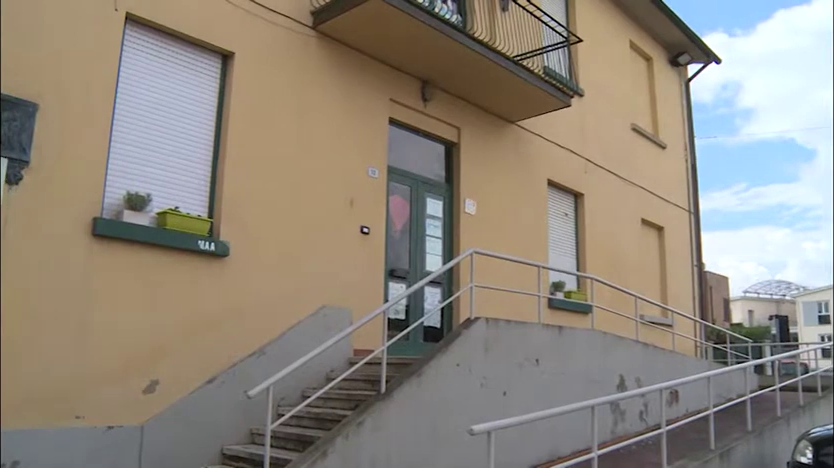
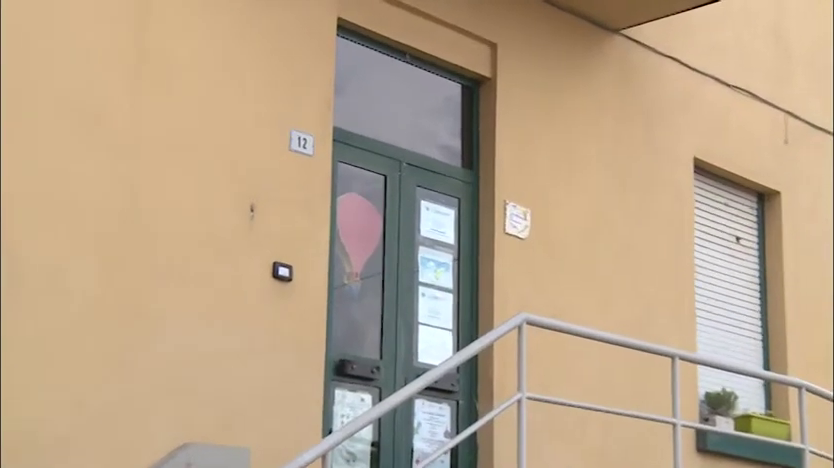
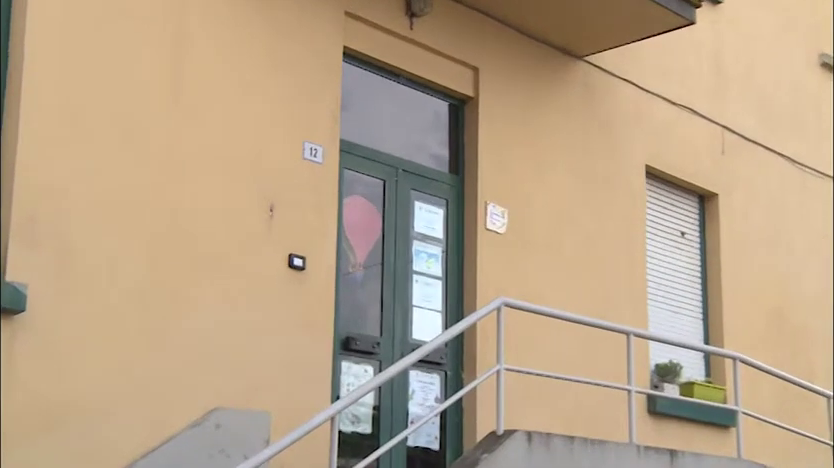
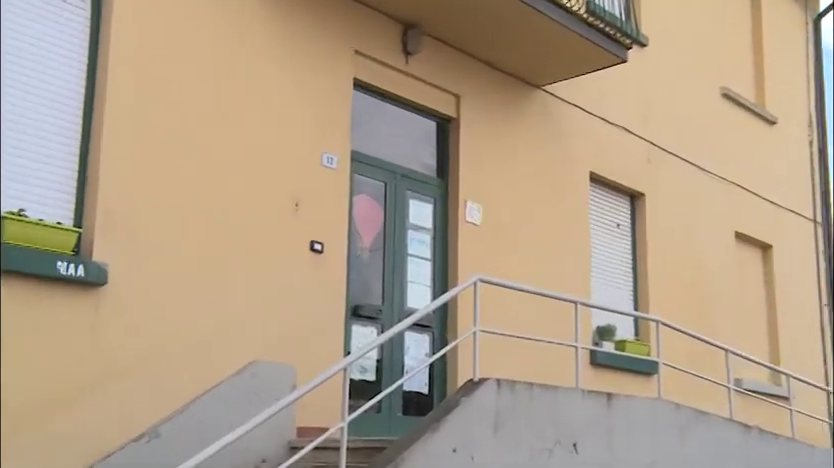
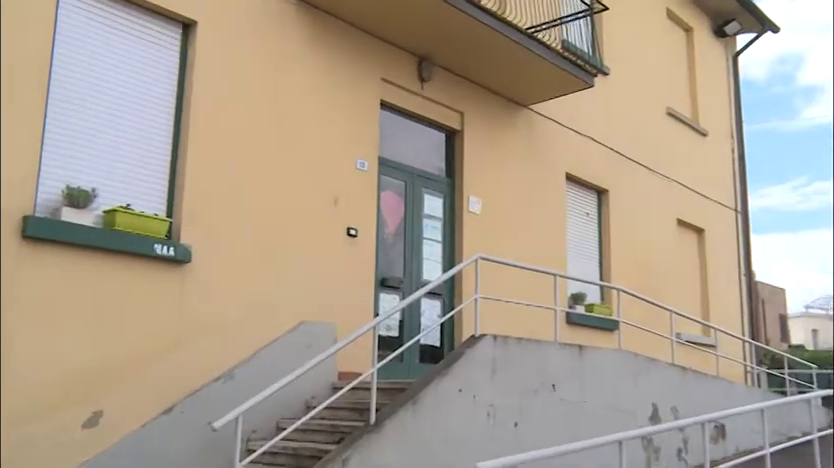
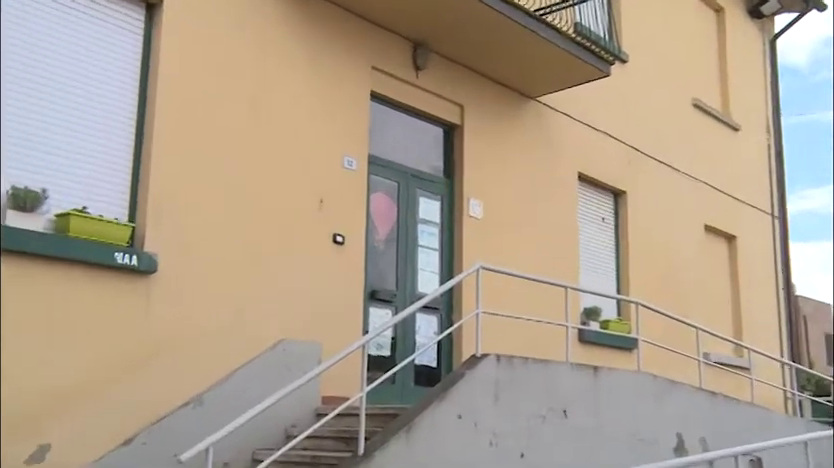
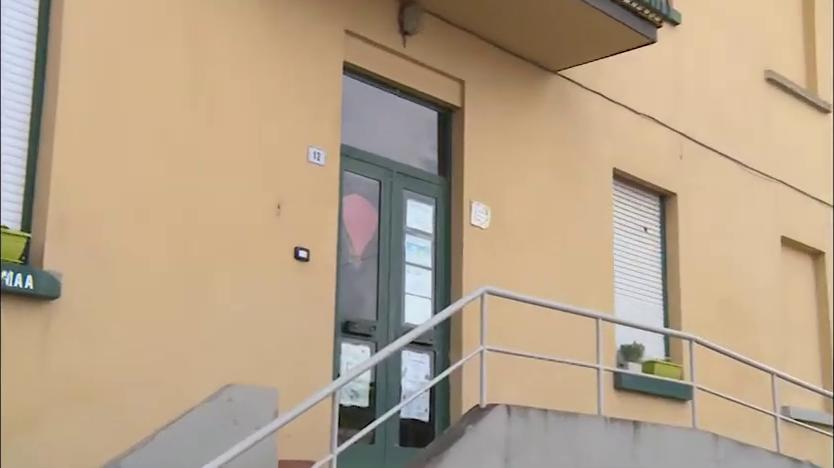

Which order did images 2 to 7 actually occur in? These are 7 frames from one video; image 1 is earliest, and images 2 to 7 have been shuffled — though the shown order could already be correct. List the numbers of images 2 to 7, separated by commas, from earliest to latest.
5, 6, 4, 7, 3, 2
